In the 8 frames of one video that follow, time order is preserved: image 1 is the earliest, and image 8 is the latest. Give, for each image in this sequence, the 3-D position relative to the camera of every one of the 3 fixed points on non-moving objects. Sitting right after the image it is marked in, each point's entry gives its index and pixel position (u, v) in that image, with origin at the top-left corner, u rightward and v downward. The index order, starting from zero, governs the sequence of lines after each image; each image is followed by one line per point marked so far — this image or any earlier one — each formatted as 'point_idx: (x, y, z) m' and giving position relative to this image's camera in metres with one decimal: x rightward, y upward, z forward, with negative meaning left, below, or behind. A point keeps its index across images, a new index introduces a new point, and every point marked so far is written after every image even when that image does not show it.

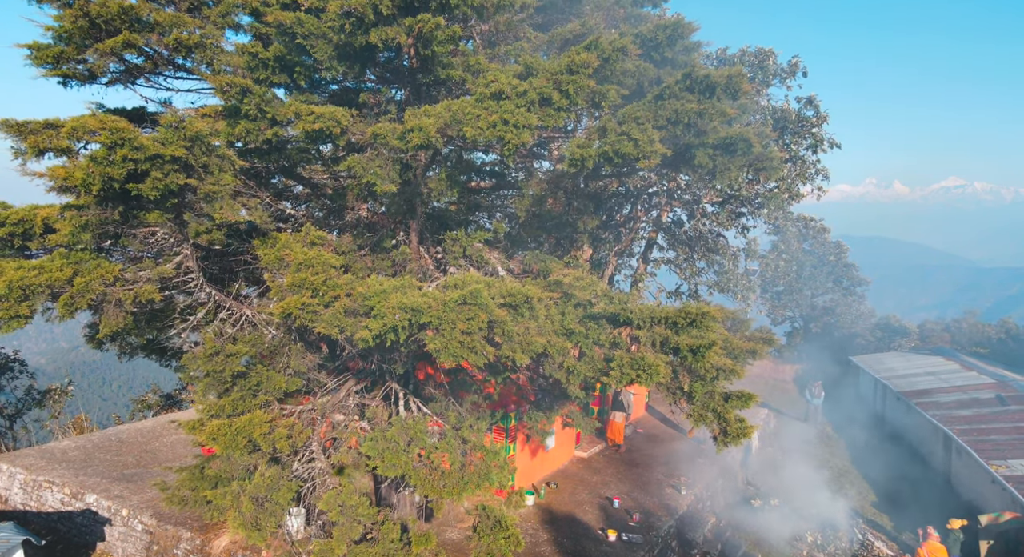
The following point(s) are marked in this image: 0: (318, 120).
0: (-2.0, +1.6, +6.8) m
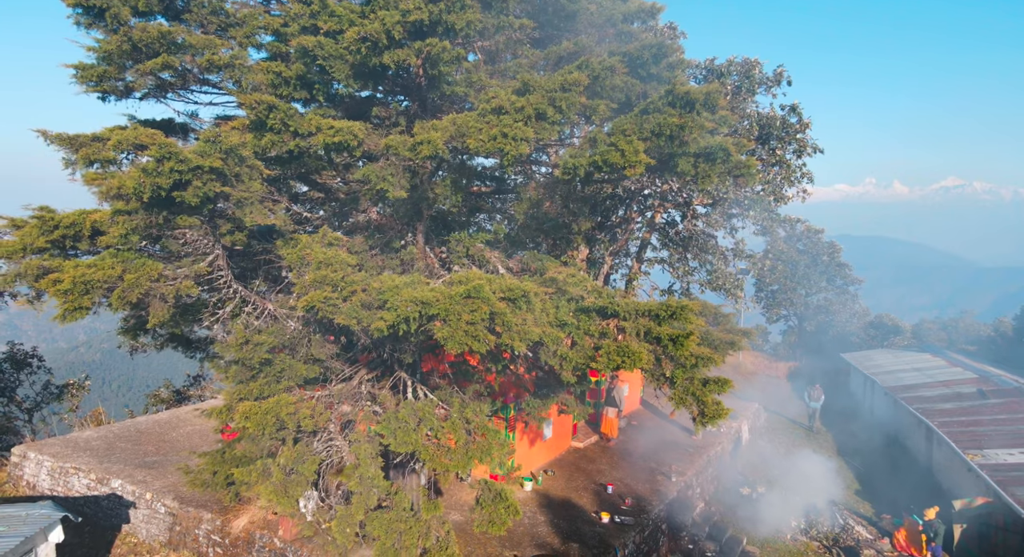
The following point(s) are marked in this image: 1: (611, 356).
0: (-2.0, +1.6, +7.5) m
1: (+1.1, -1.0, +7.6) m
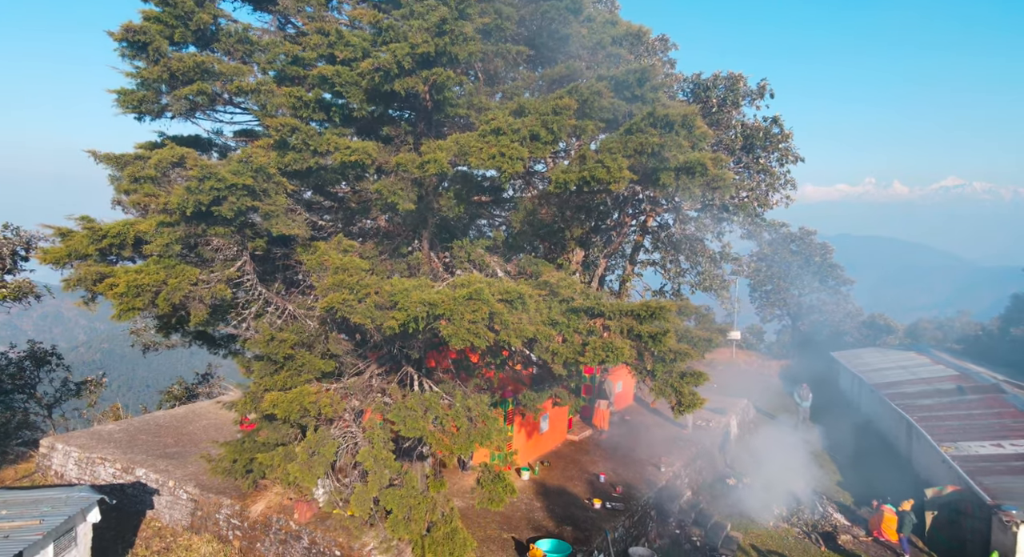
0: (-2.1, +1.6, +8.4) m
1: (+1.1, -1.0, +8.5) m
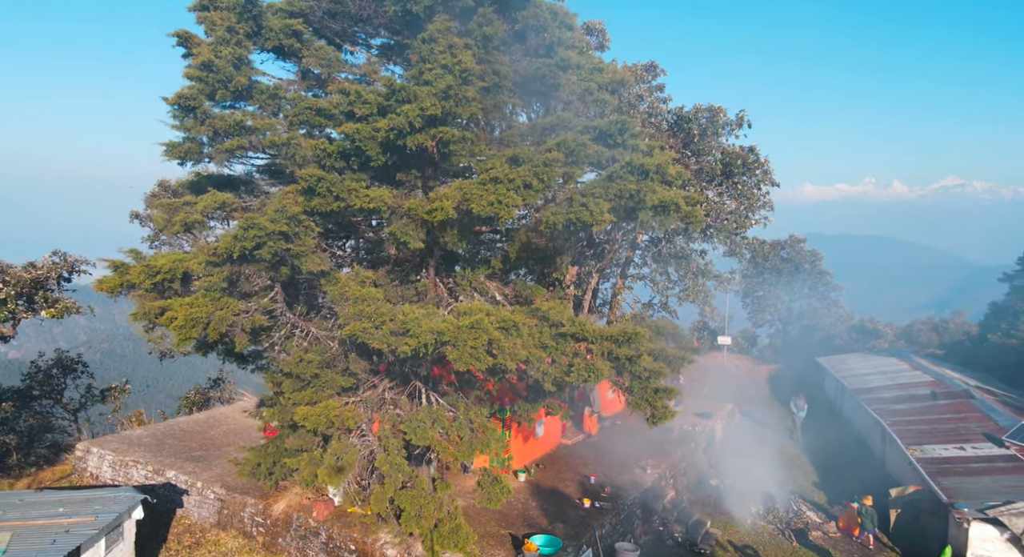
0: (-2.1, +1.1, +9.7) m
1: (+1.0, -1.4, +9.8) m
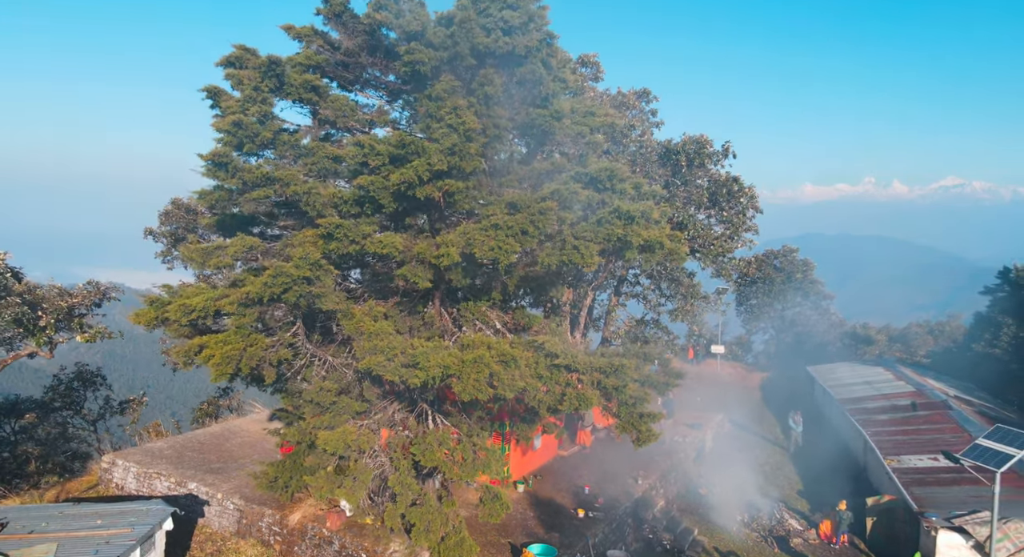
0: (-2.1, +0.5, +10.8) m
1: (+1.0, -2.1, +10.9) m
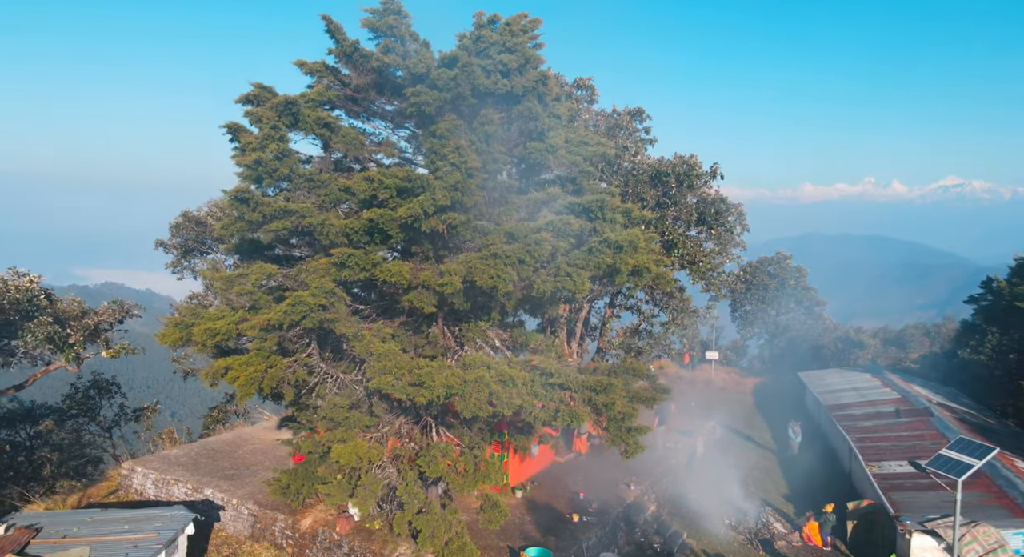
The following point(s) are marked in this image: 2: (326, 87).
0: (-2.2, +0.1, +11.7) m
1: (+1.0, -2.5, +11.8) m
2: (-4.1, +4.2, +13.9) m
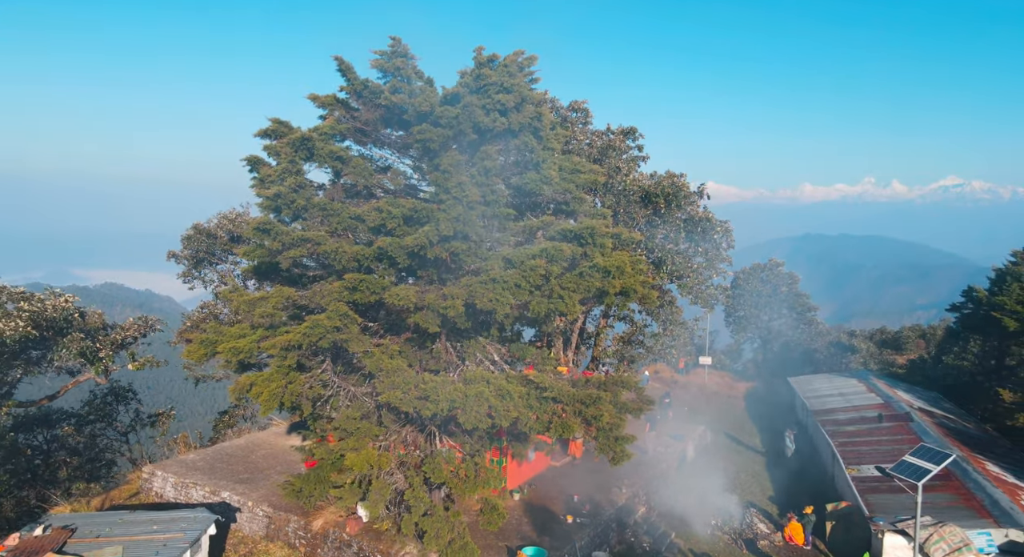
0: (-2.2, -0.4, +12.8) m
1: (+0.9, -3.0, +12.9) m
2: (-4.1, +3.7, +15.0) m
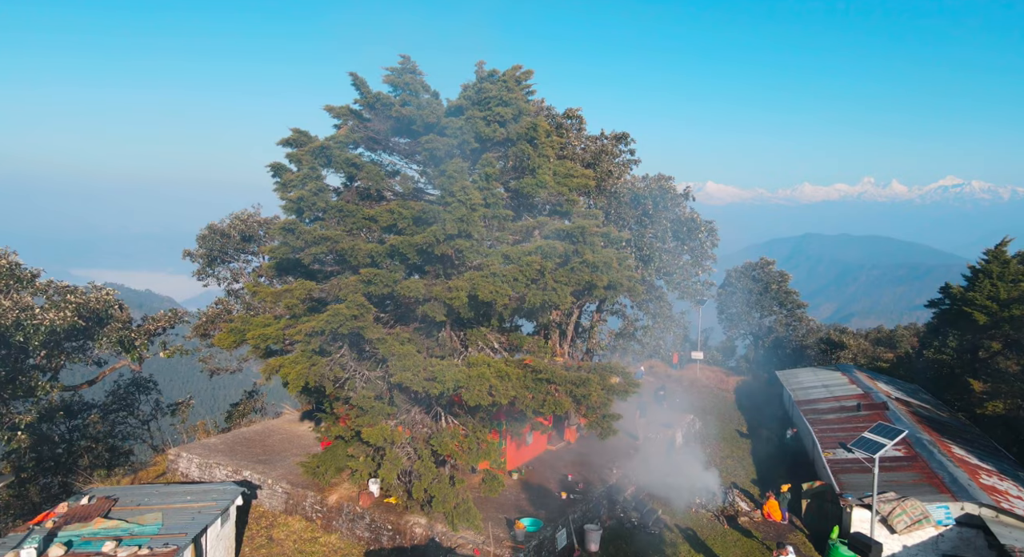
0: (-2.3, -0.3, +14.3) m
1: (+0.9, -2.8, +14.4) m
2: (-4.2, +3.8, +16.5) m
